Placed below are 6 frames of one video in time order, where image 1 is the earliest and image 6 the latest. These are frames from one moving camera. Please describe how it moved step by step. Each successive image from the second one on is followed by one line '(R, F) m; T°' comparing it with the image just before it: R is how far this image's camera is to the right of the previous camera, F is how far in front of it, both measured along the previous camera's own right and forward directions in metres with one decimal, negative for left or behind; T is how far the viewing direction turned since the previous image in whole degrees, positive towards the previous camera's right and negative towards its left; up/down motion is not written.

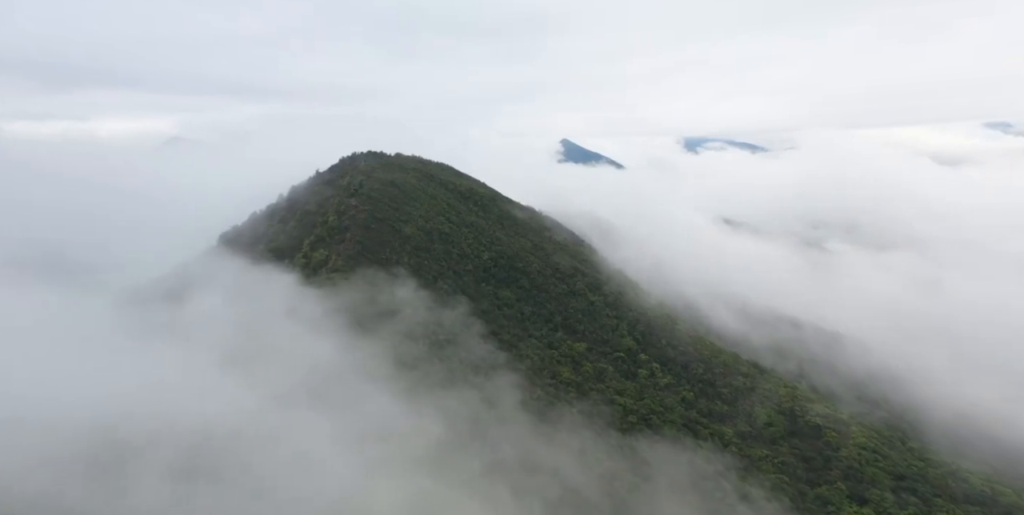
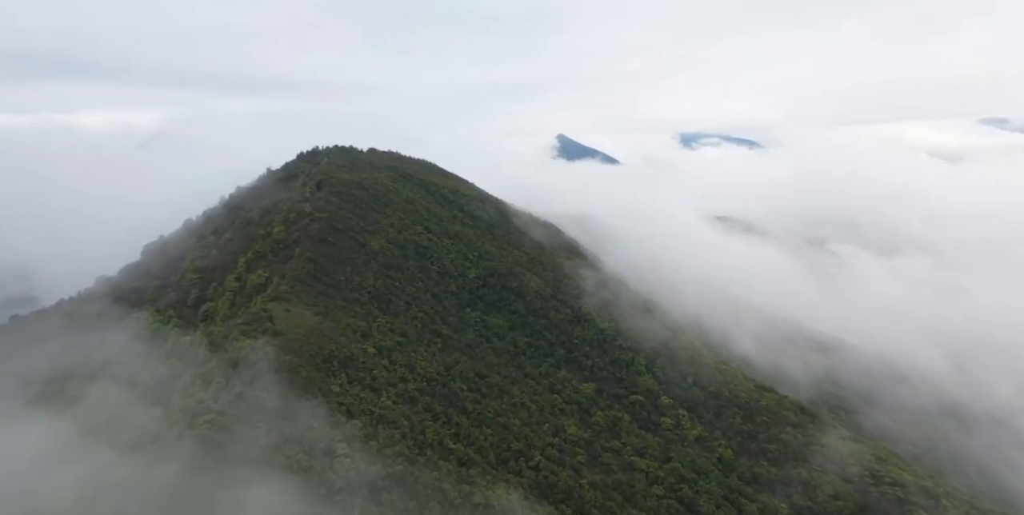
(+0.5, +13.5) m; 0°
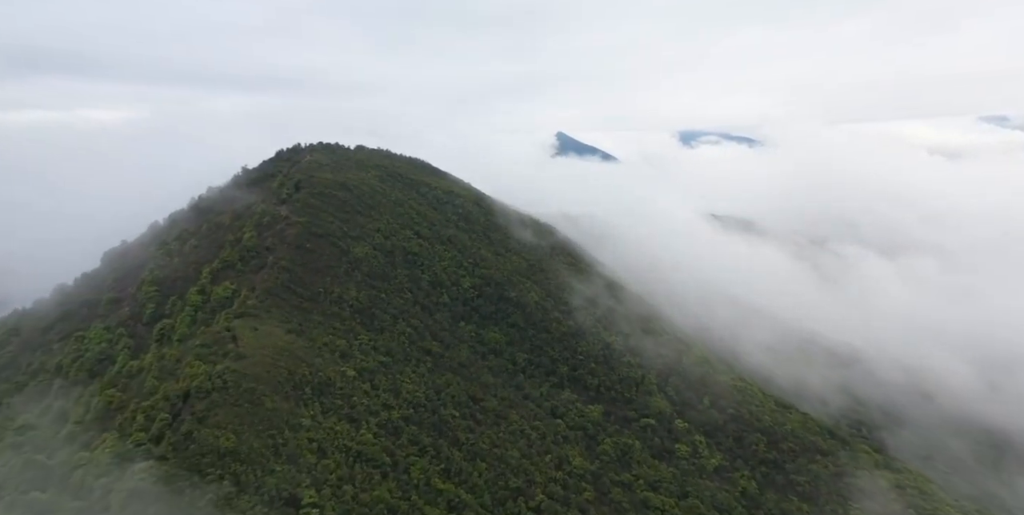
(+0.1, +5.5) m; 0°
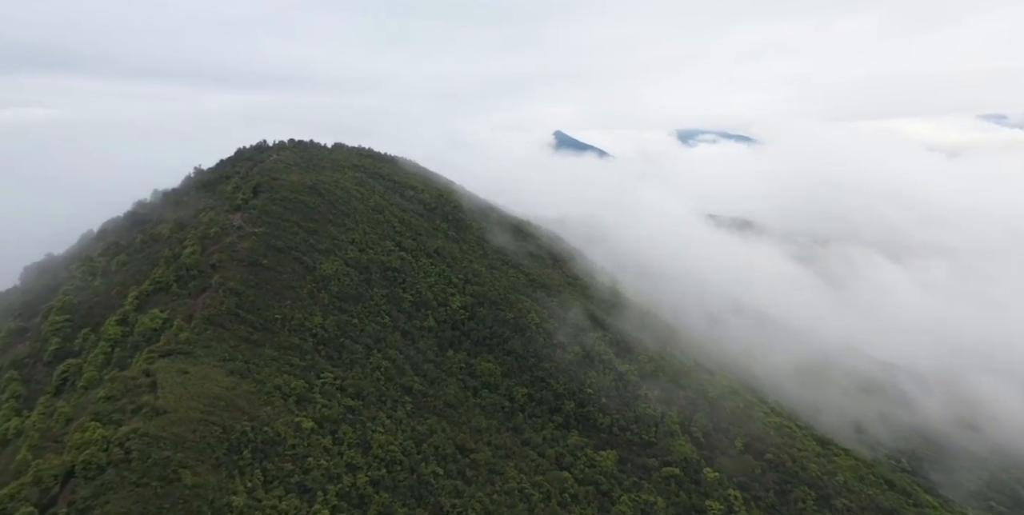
(+0.1, +8.3) m; 0°
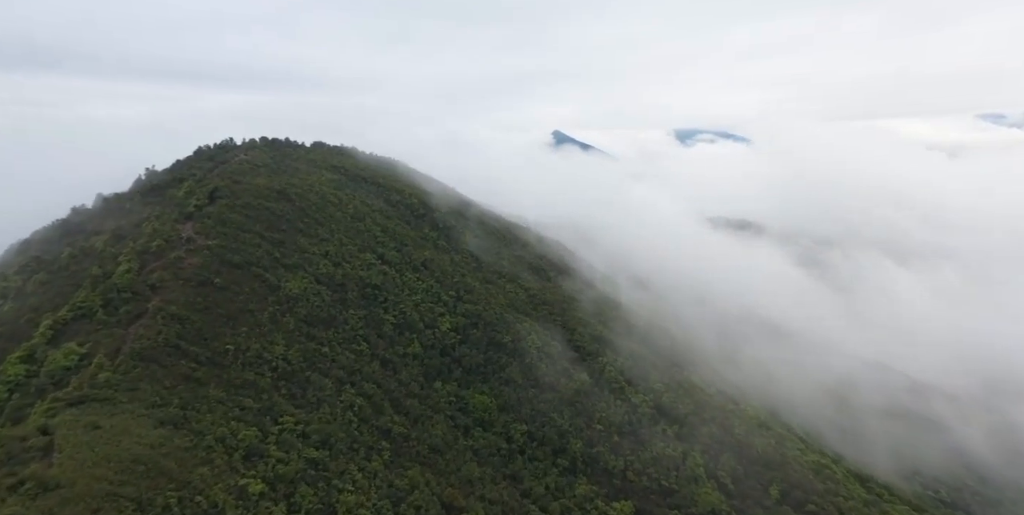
(+0.1, +6.4) m; 0°
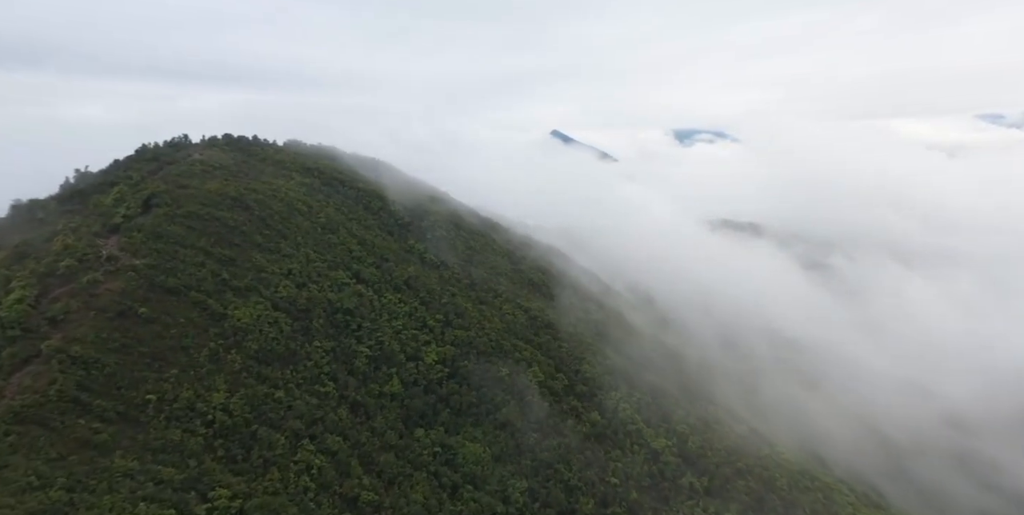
(+0.1, +6.9) m; 0°
